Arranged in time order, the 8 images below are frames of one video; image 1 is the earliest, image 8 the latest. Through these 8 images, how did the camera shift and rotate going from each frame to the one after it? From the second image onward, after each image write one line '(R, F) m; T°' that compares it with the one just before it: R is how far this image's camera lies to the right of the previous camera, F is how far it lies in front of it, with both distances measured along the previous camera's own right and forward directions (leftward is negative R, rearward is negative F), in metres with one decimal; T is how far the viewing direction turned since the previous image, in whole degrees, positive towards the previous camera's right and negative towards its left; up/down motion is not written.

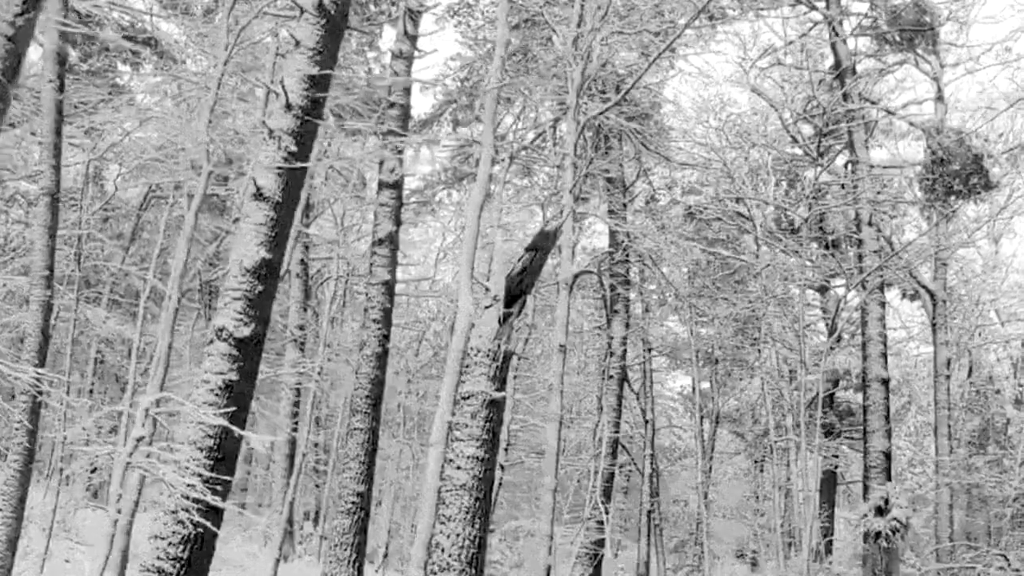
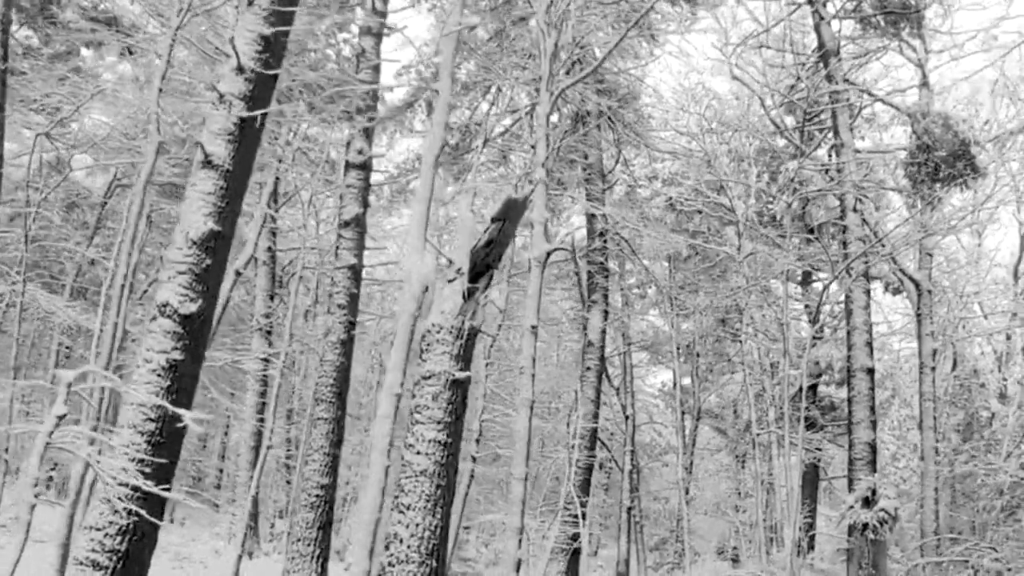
(+0.1, +0.4) m; +1°
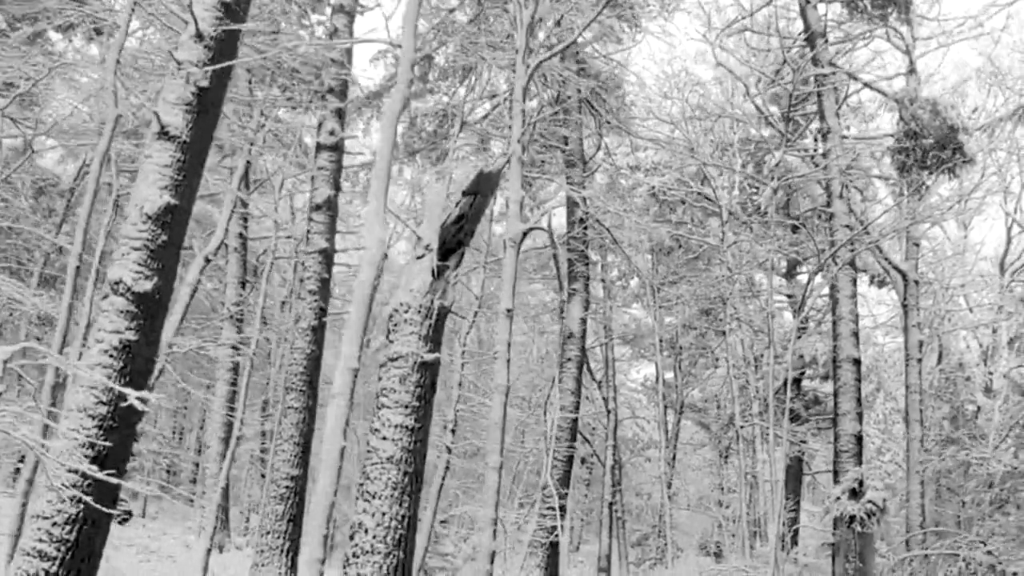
(+0.1, +0.3) m; +1°
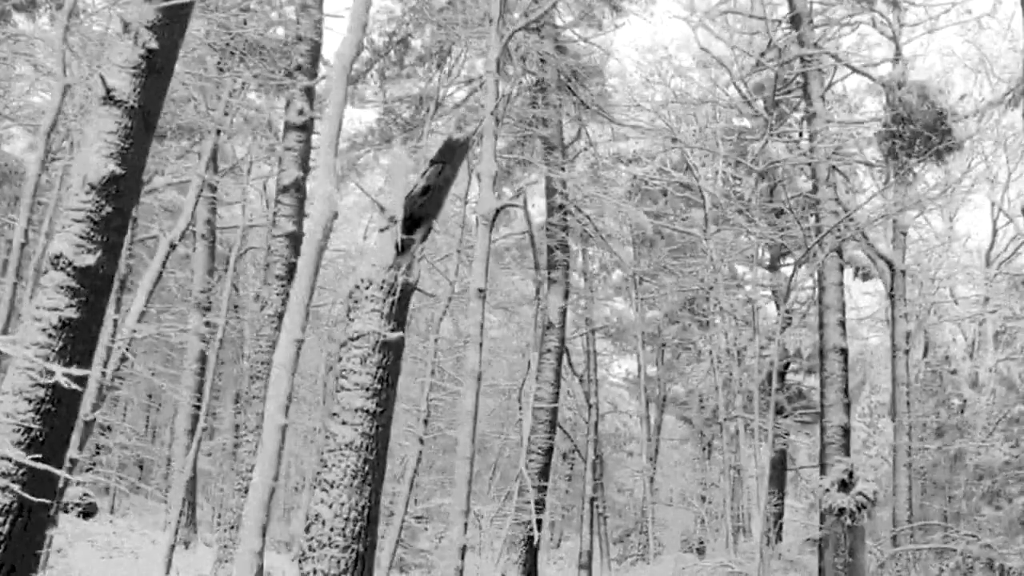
(+0.1, +0.3) m; +1°
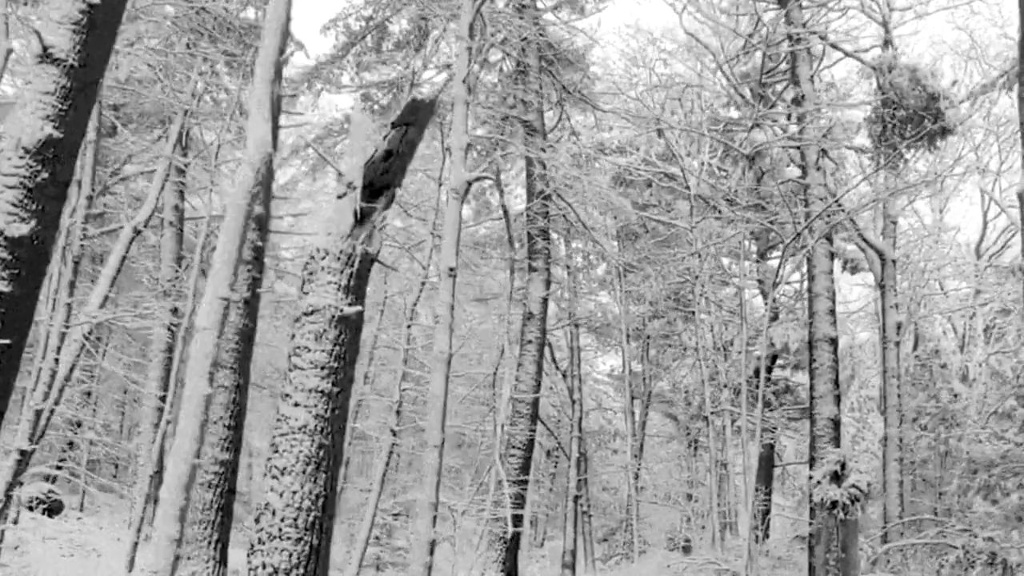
(+0.1, +0.3) m; +1°
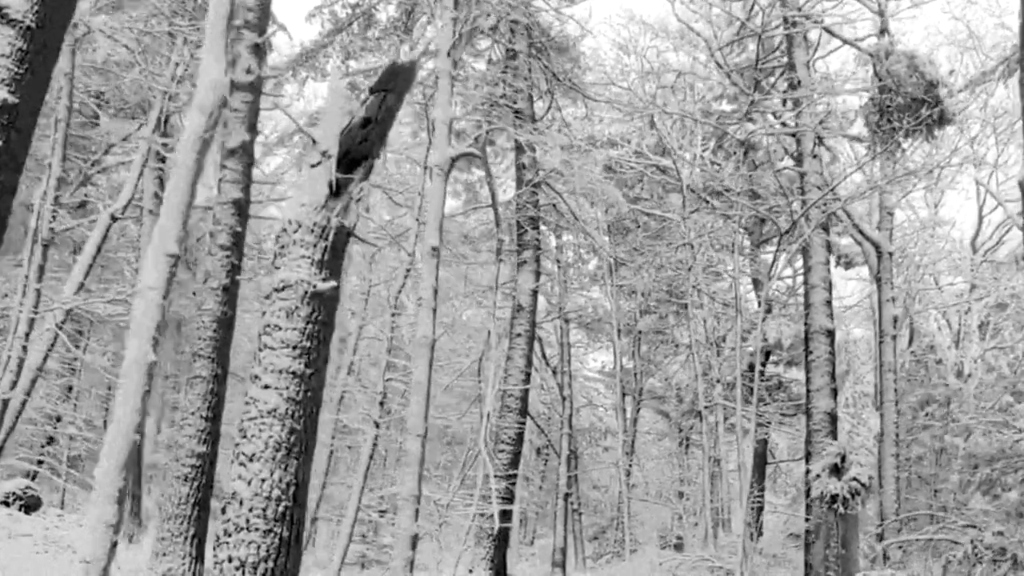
(0.0, +0.2) m; +1°
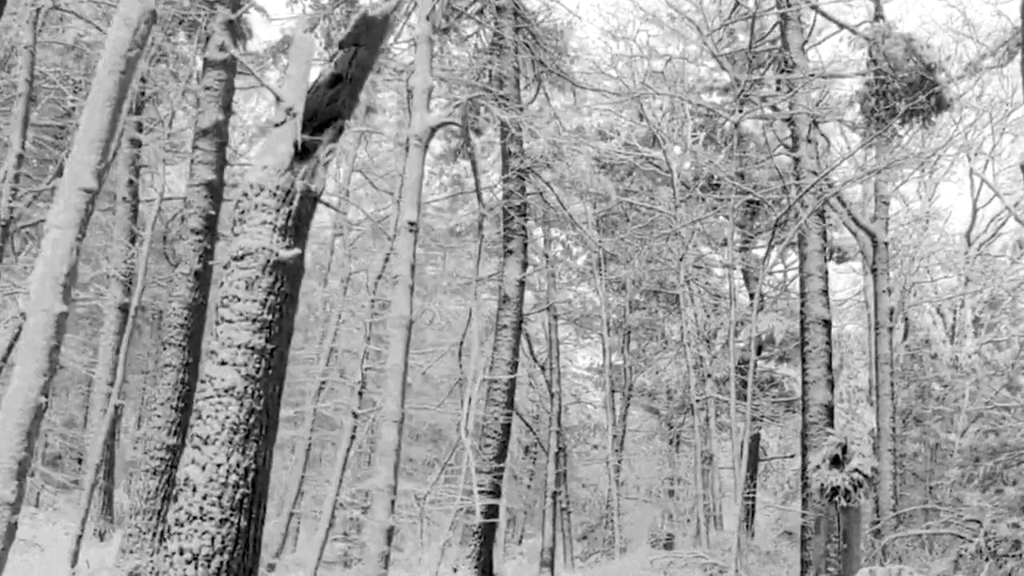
(0.0, +0.3) m; +1°
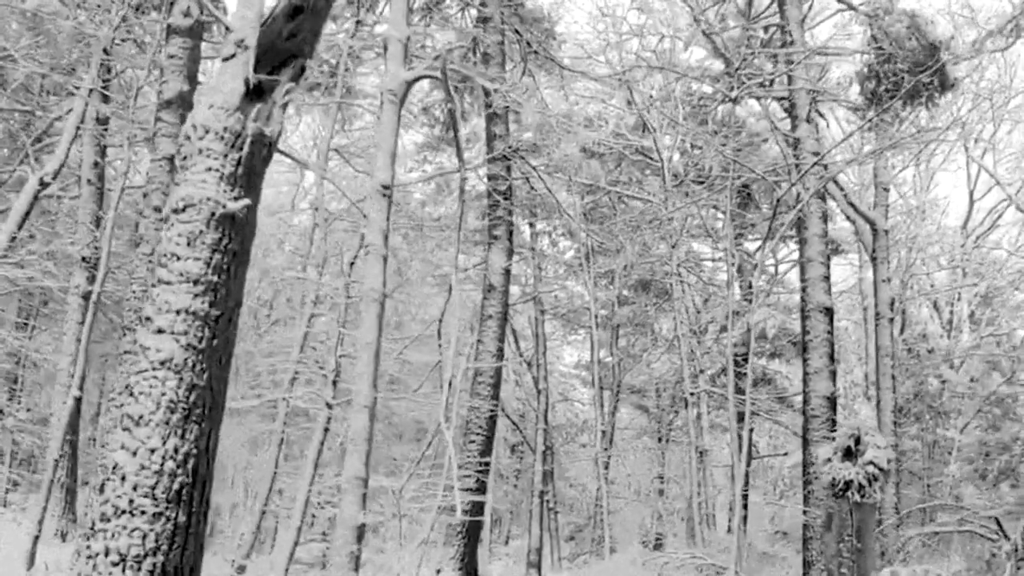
(0.0, +0.4) m; +1°
